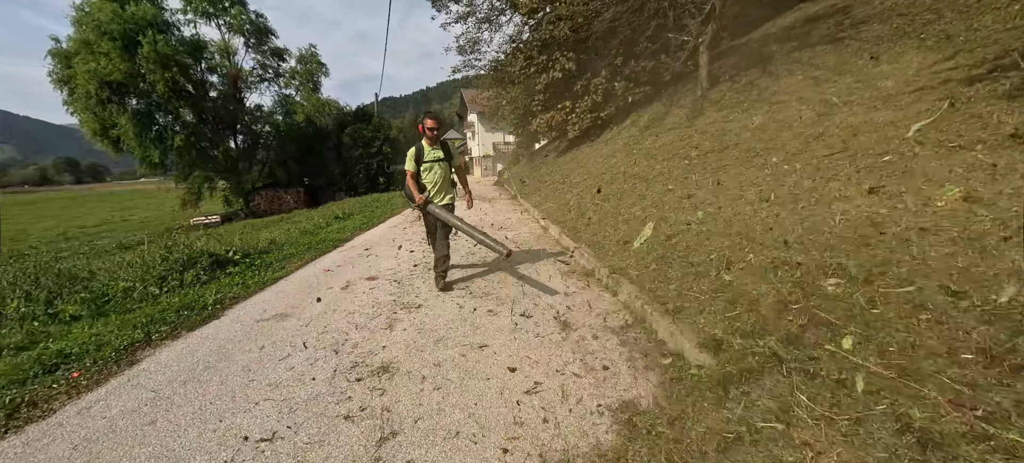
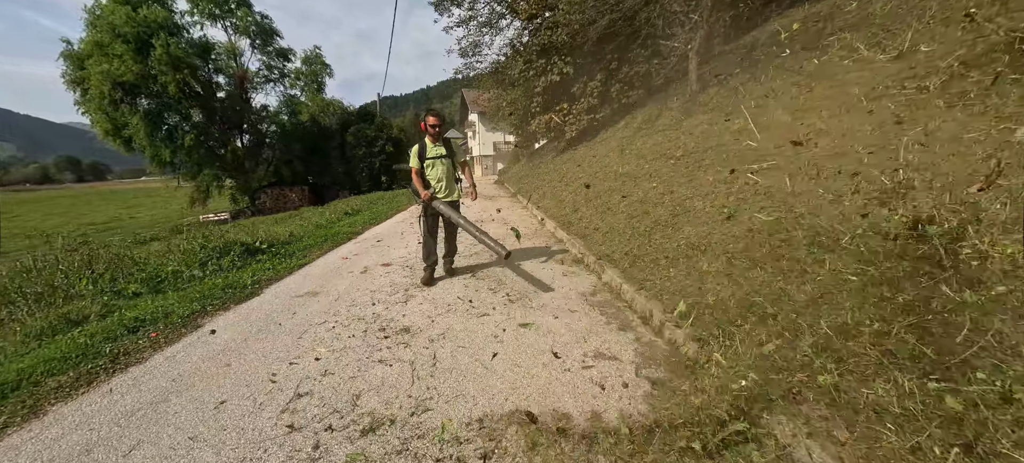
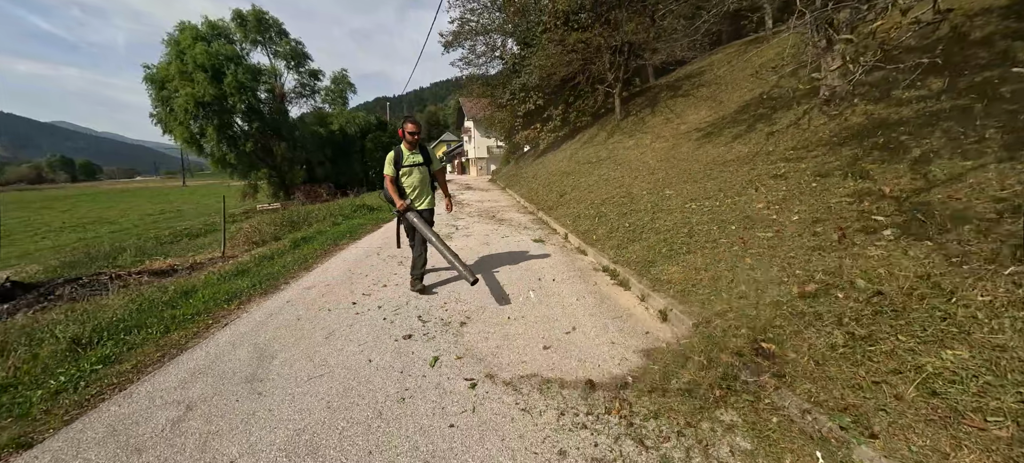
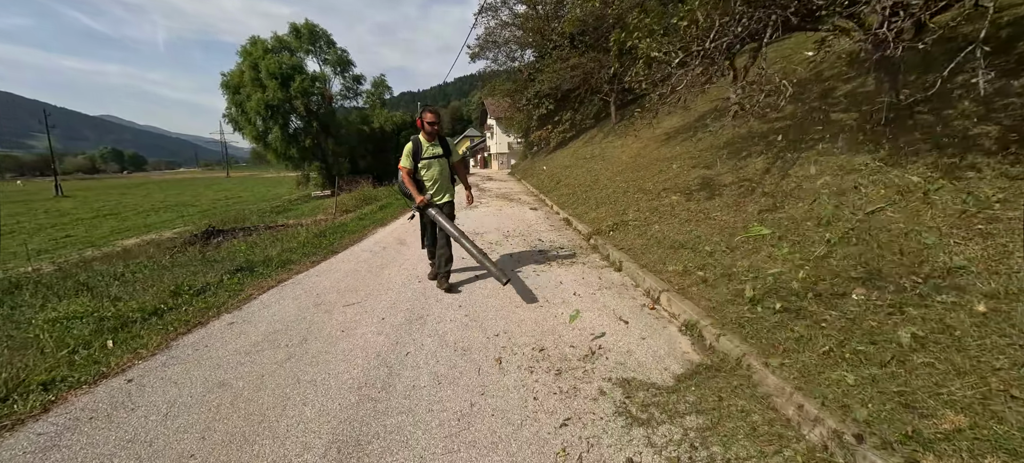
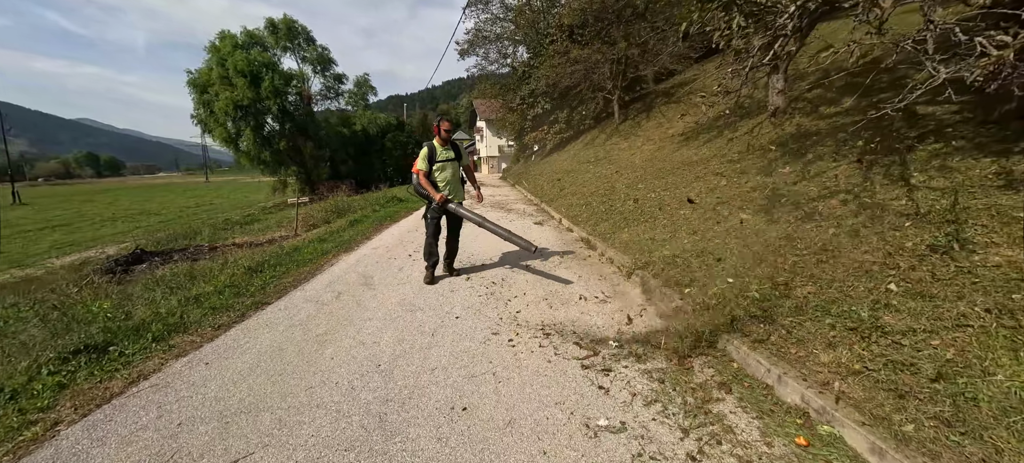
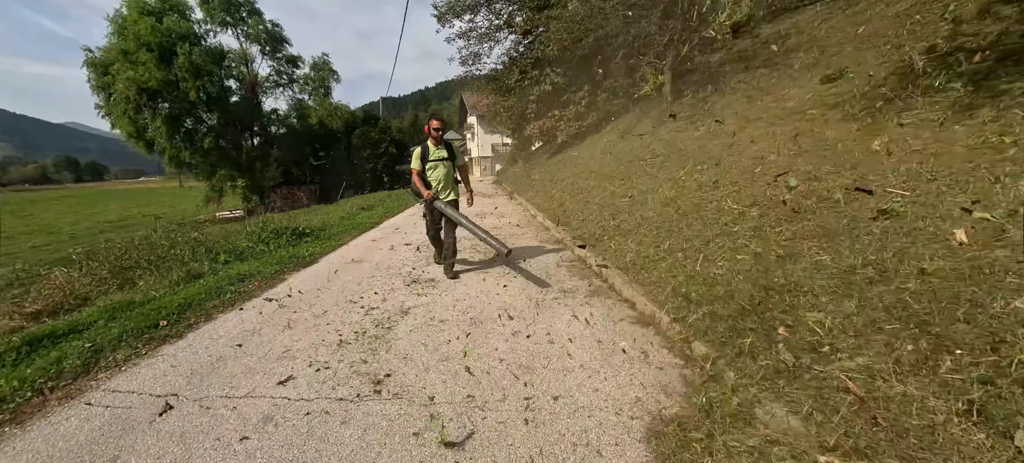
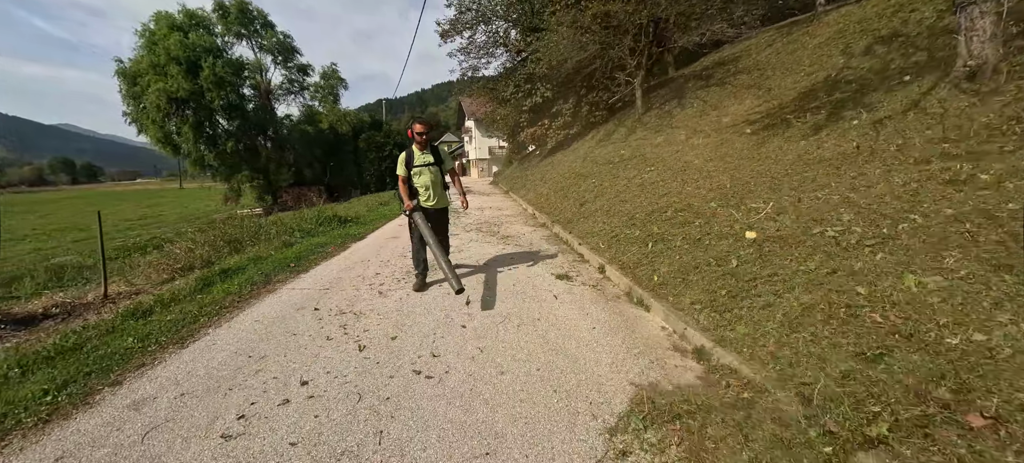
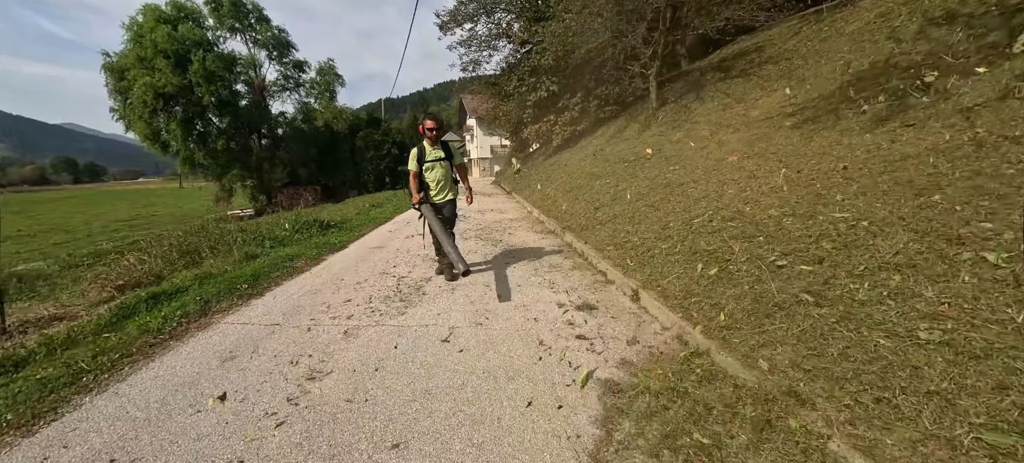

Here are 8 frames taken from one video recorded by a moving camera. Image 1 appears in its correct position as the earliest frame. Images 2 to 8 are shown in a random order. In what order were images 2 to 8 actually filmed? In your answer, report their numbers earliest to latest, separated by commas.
2, 6, 8, 7, 3, 5, 4
